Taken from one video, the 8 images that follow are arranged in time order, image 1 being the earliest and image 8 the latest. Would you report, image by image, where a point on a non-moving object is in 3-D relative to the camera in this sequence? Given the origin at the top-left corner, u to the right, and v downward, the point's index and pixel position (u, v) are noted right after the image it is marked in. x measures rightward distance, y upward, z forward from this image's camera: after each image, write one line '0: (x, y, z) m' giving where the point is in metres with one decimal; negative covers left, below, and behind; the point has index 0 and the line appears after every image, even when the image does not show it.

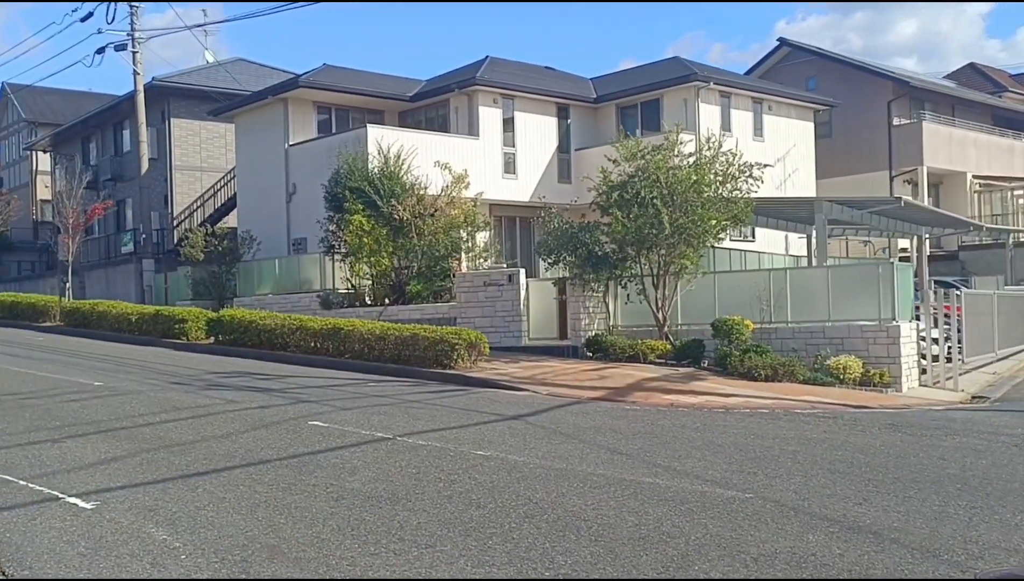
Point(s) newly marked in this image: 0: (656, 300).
0: (+3.4, -0.2, +20.6) m
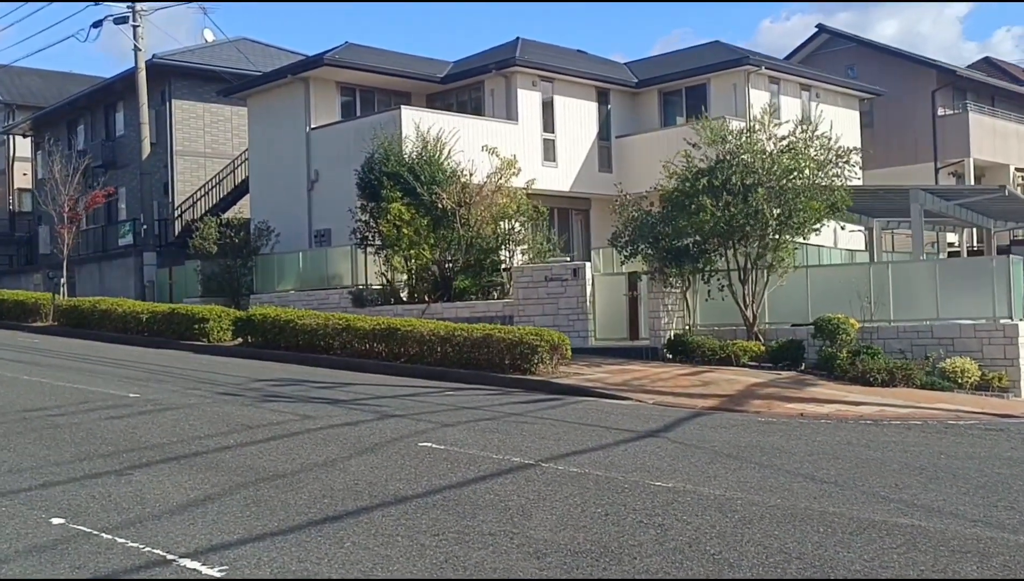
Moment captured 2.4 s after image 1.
0: (+4.7, -0.1, +19.1) m
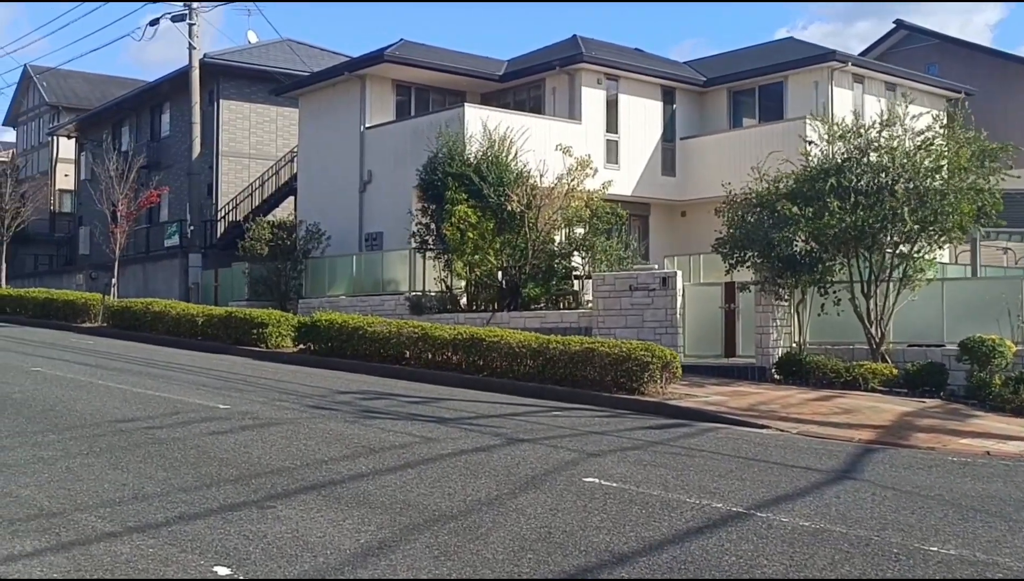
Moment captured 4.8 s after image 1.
0: (+6.4, -0.4, +17.5) m
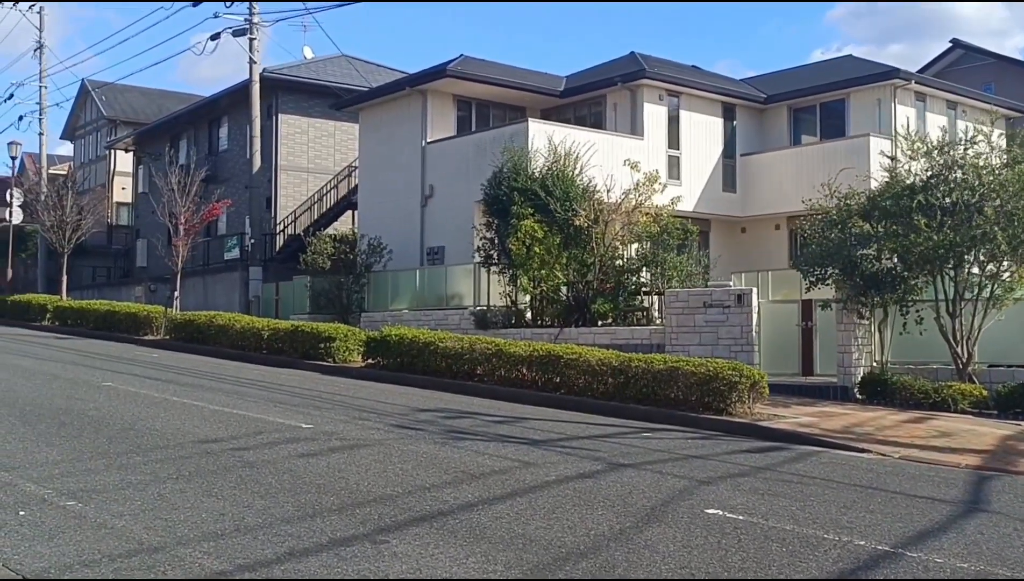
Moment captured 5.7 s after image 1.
0: (+7.7, -0.7, +16.9) m
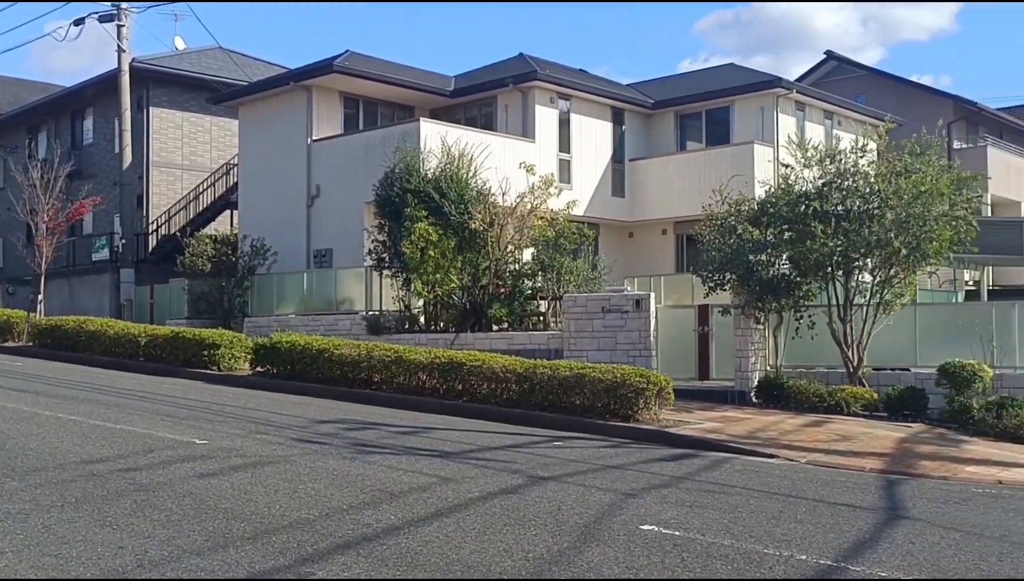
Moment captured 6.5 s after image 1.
0: (+6.0, -0.8, +17.4) m
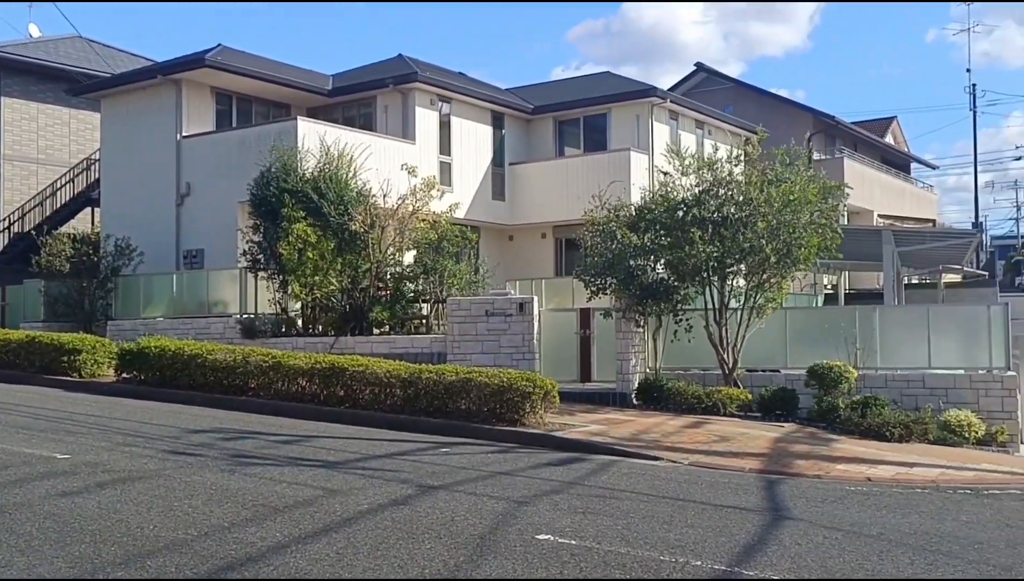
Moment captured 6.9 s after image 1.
0: (+3.9, -0.9, +17.9) m
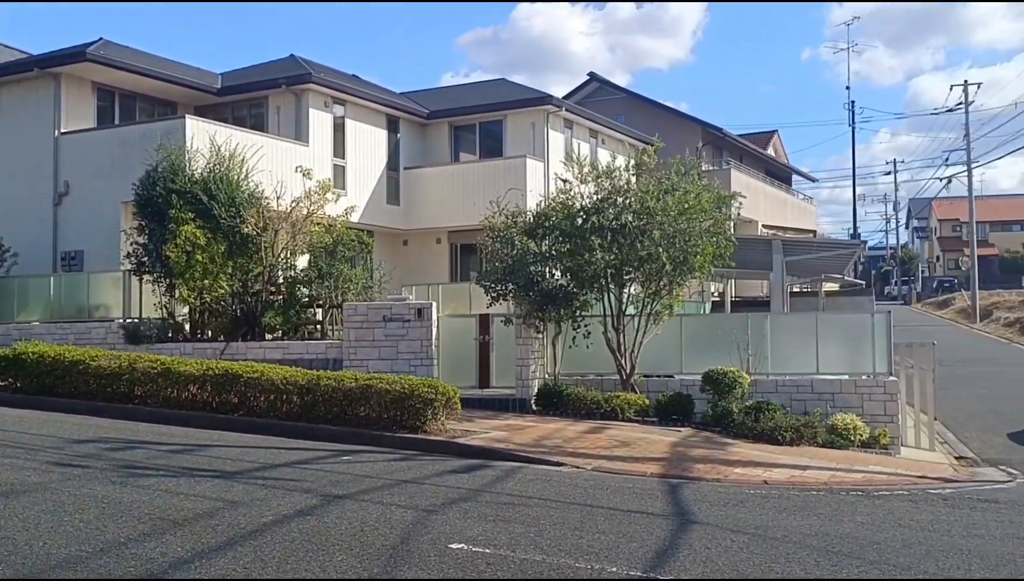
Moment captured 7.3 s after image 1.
0: (+2.0, -1.0, +18.2) m
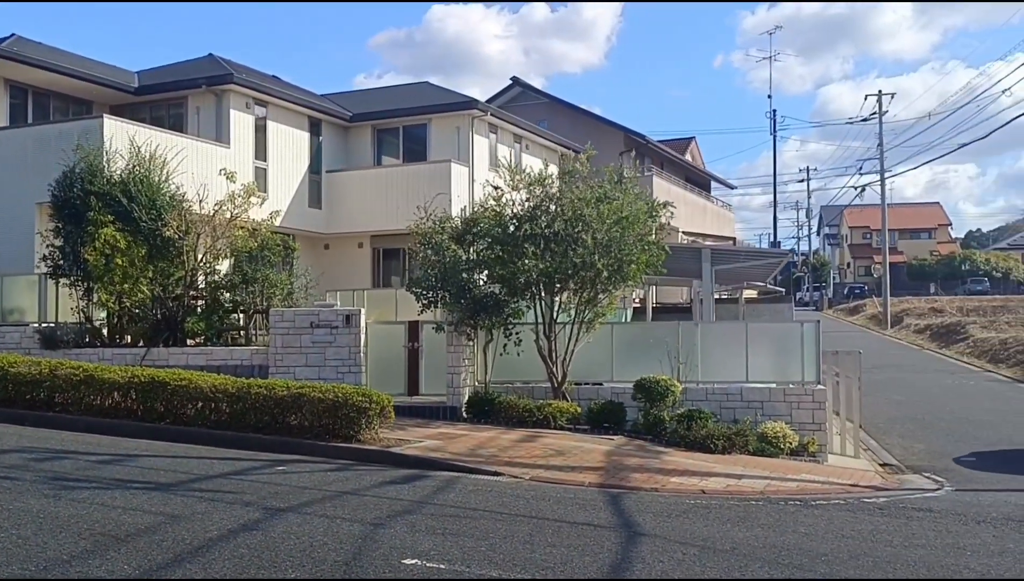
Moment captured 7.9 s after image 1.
0: (+0.7, -1.2, +18.2) m
